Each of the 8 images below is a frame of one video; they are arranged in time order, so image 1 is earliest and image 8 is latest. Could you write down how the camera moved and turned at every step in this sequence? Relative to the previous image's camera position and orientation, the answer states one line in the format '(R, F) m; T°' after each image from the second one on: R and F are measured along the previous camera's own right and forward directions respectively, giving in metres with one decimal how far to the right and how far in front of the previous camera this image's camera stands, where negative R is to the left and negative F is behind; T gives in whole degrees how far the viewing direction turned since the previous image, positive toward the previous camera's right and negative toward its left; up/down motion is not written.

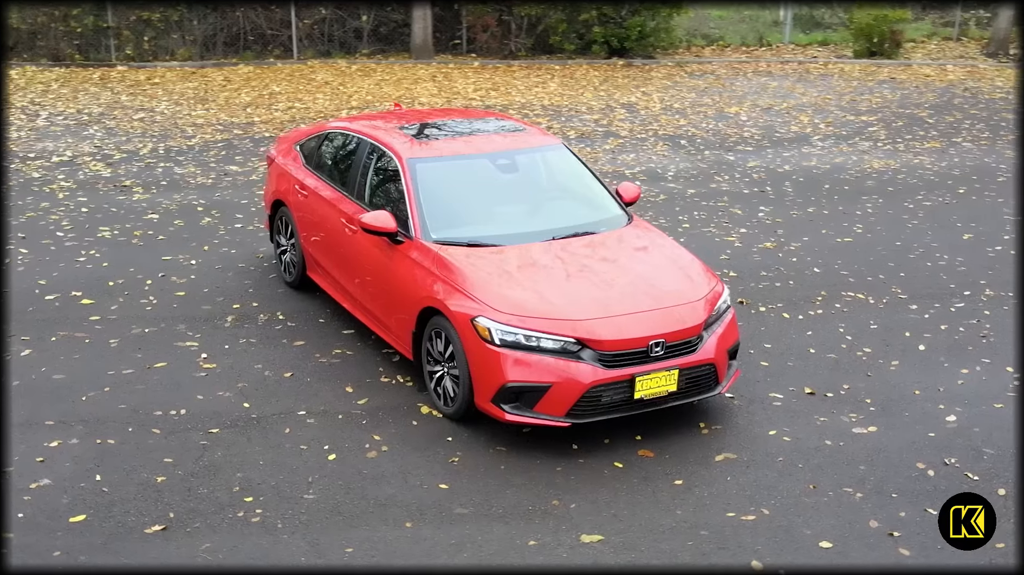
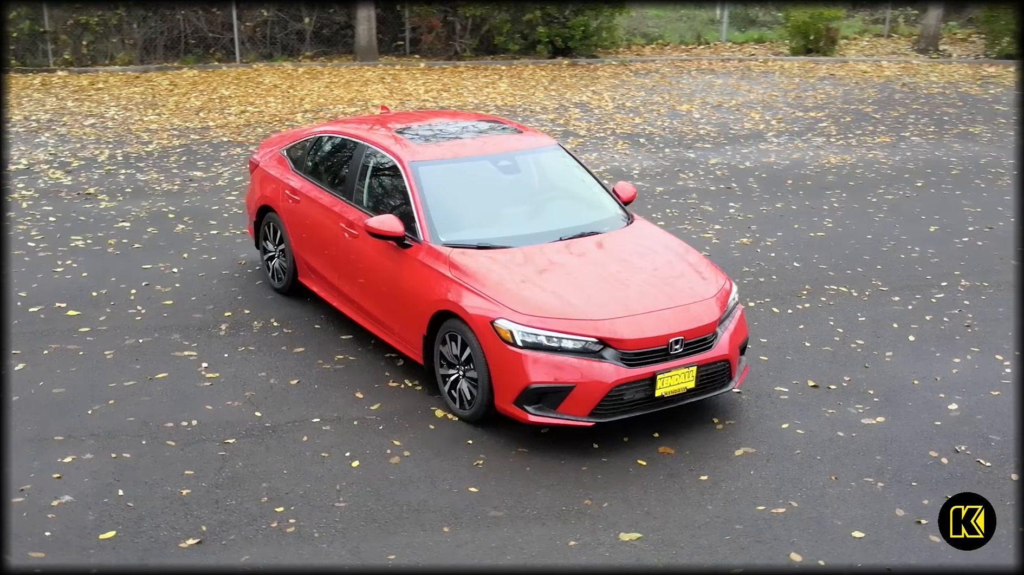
(-0.5, 0.0) m; +4°
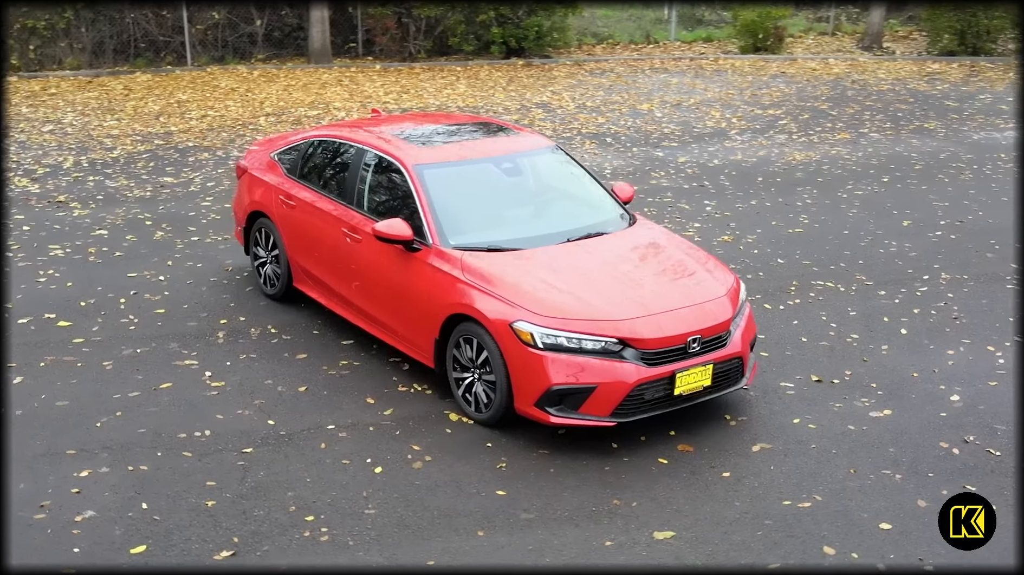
(-0.4, 0.0) m; +3°
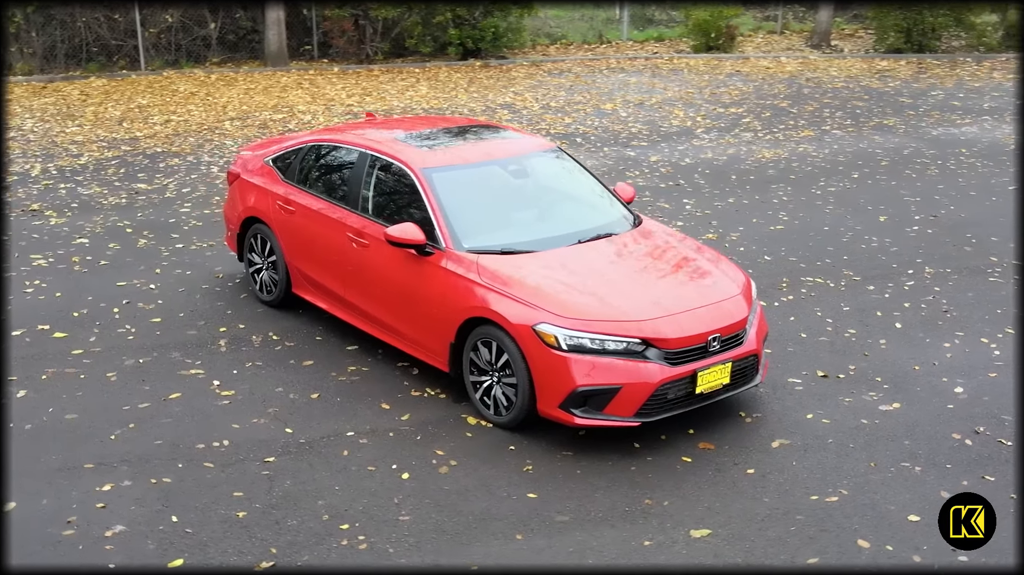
(-0.4, 0.0) m; +3°
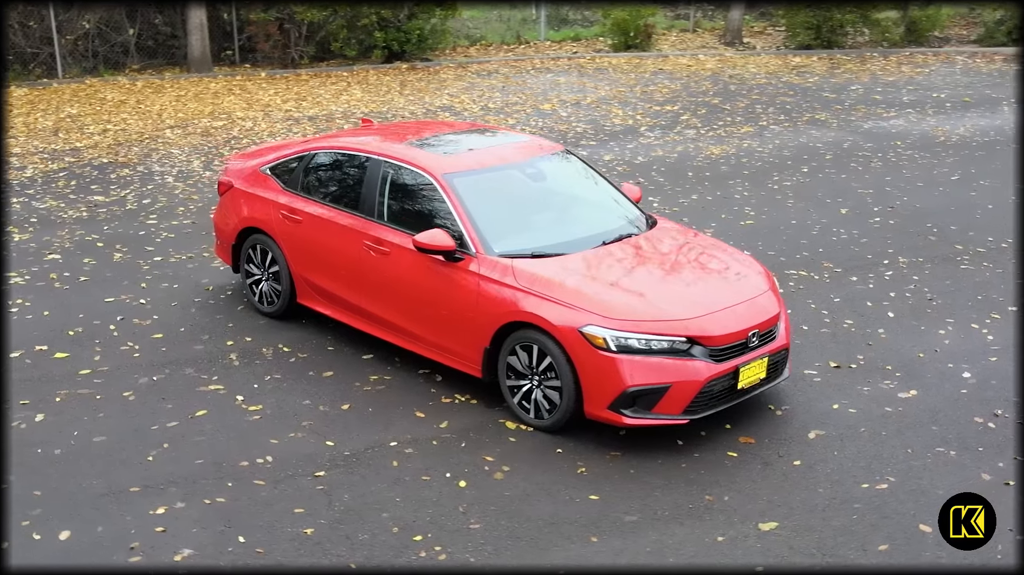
(-0.8, +0.1) m; +6°
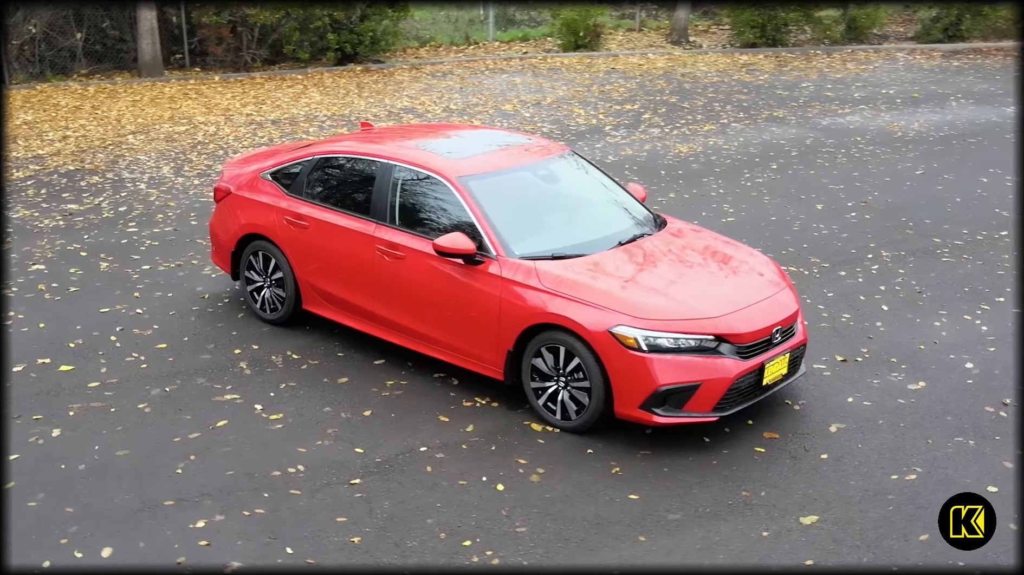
(-0.5, 0.0) m; +4°
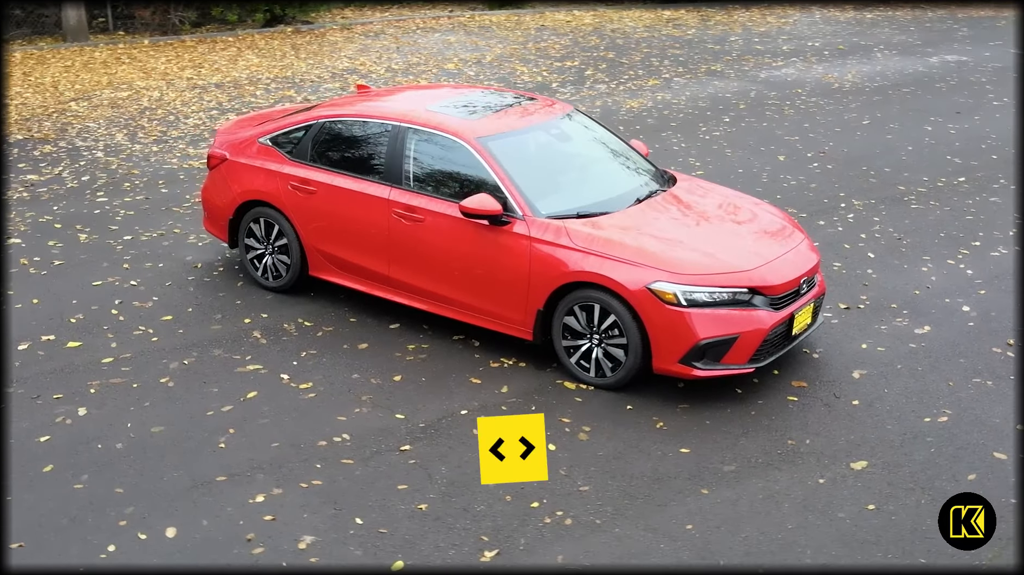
(-0.7, +0.1) m; +5°
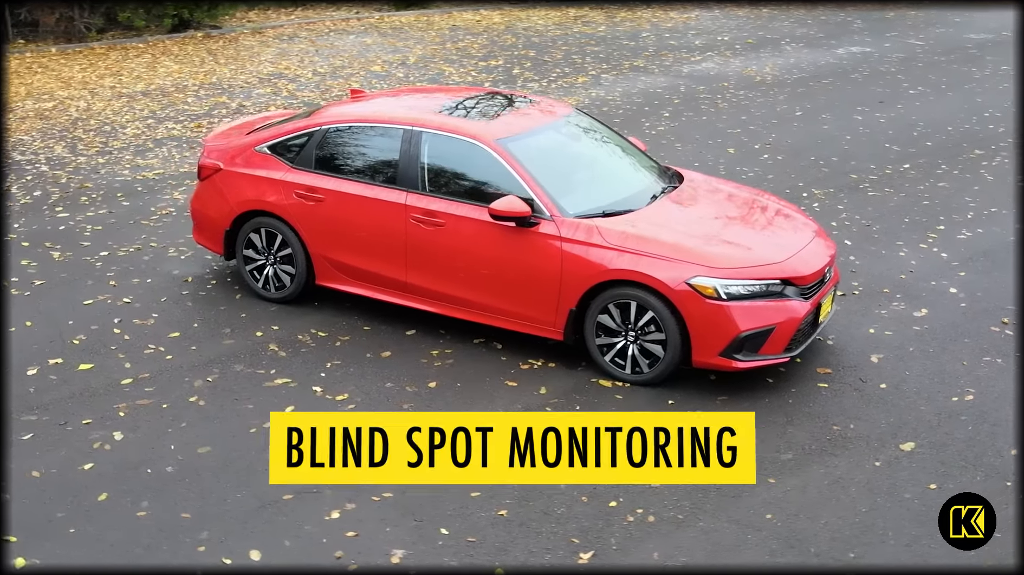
(-0.8, +0.1) m; +6°
